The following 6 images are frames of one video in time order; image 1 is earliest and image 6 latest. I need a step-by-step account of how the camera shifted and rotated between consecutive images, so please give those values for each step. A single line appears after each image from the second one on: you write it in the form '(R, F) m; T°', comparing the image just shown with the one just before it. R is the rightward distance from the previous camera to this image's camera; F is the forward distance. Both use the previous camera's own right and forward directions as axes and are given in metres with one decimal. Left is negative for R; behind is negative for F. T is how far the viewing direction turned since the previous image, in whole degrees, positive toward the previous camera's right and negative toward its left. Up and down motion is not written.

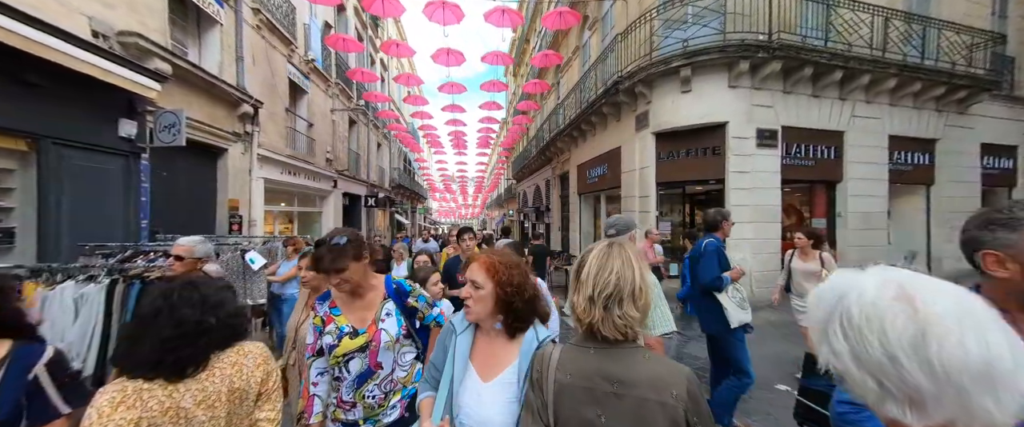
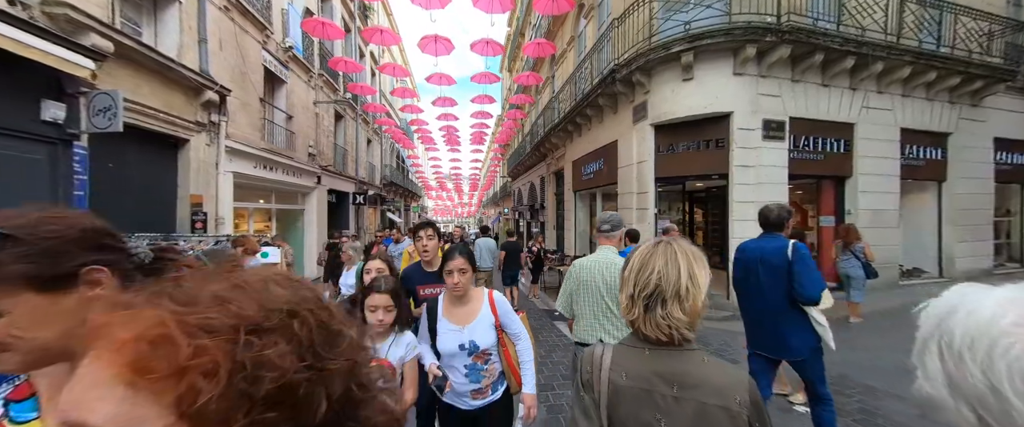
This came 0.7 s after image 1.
(+0.2, +0.5) m; +1°
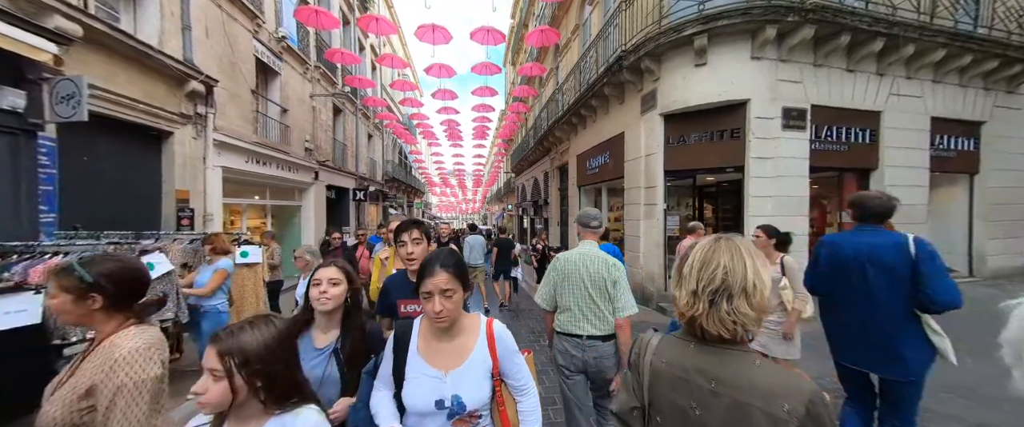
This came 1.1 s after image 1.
(+0.1, +0.4) m; -1°
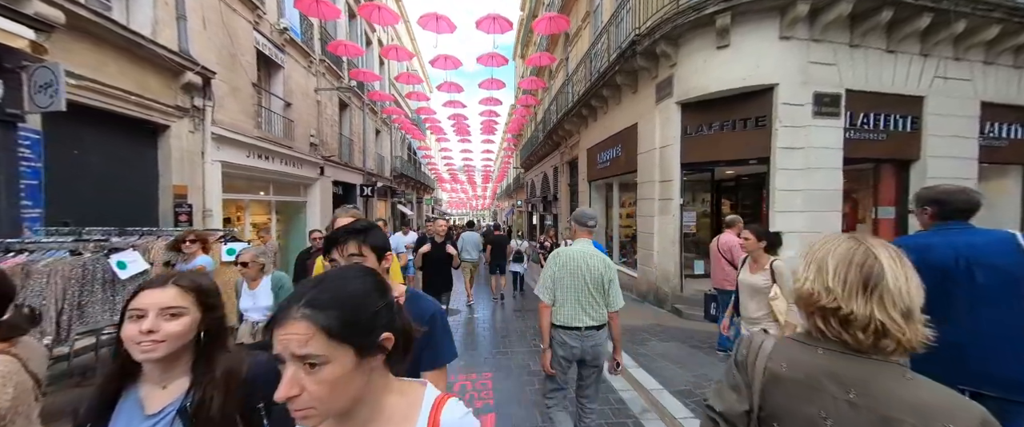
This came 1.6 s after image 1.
(+0.1, +0.4) m; -2°
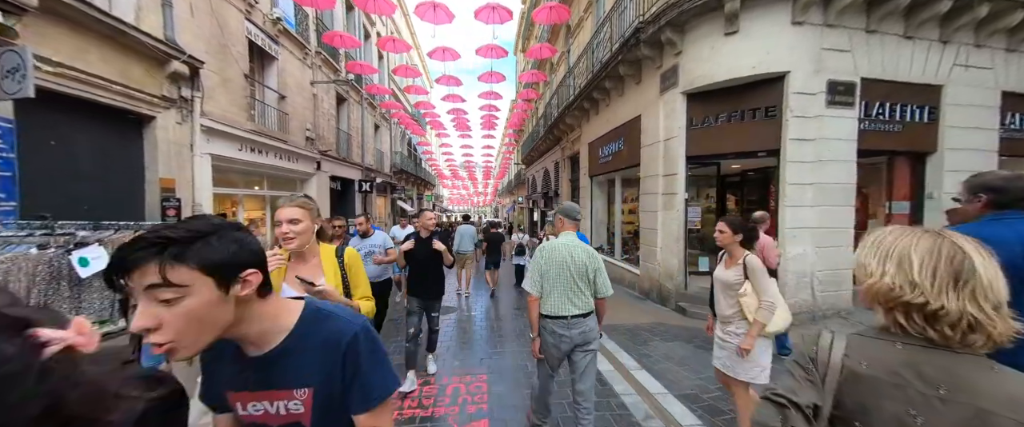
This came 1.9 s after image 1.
(+0.1, +0.2) m; 0°
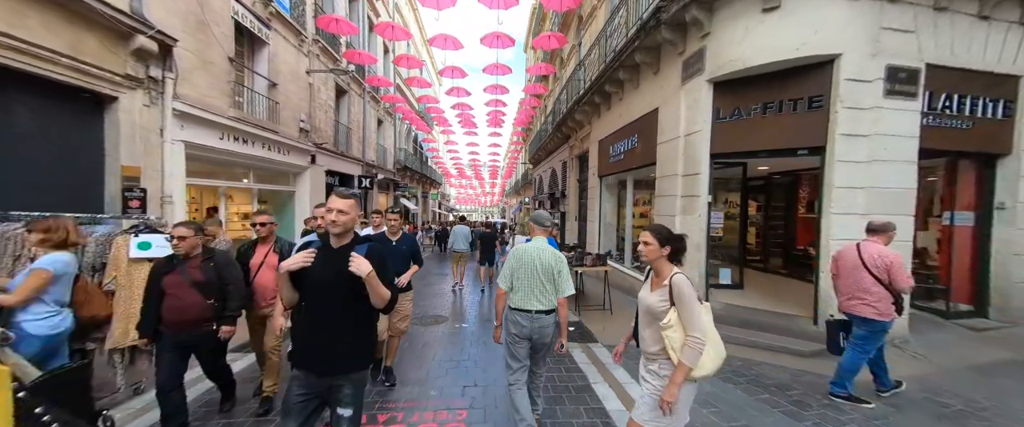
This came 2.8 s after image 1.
(+0.2, +0.7) m; -1°
